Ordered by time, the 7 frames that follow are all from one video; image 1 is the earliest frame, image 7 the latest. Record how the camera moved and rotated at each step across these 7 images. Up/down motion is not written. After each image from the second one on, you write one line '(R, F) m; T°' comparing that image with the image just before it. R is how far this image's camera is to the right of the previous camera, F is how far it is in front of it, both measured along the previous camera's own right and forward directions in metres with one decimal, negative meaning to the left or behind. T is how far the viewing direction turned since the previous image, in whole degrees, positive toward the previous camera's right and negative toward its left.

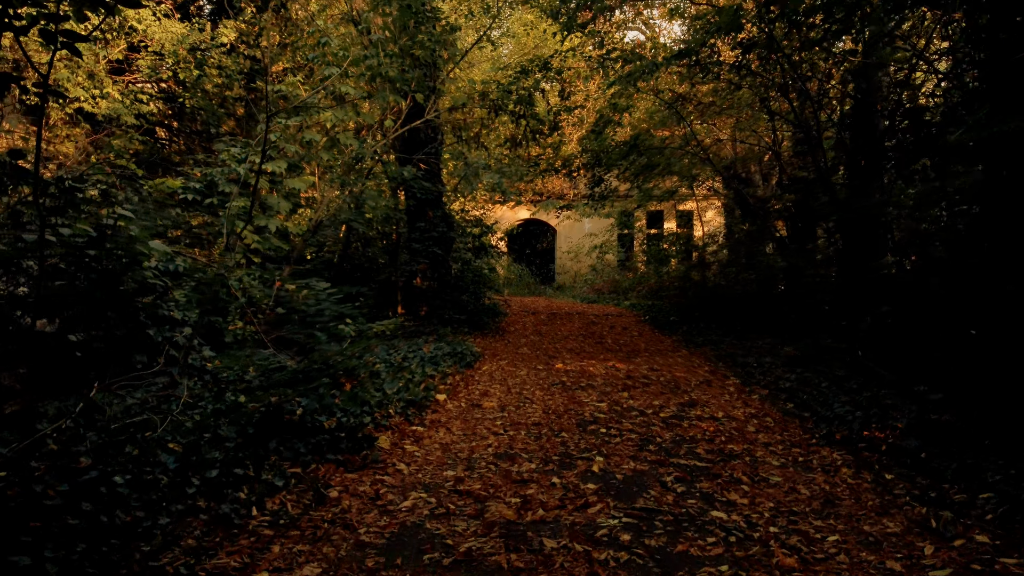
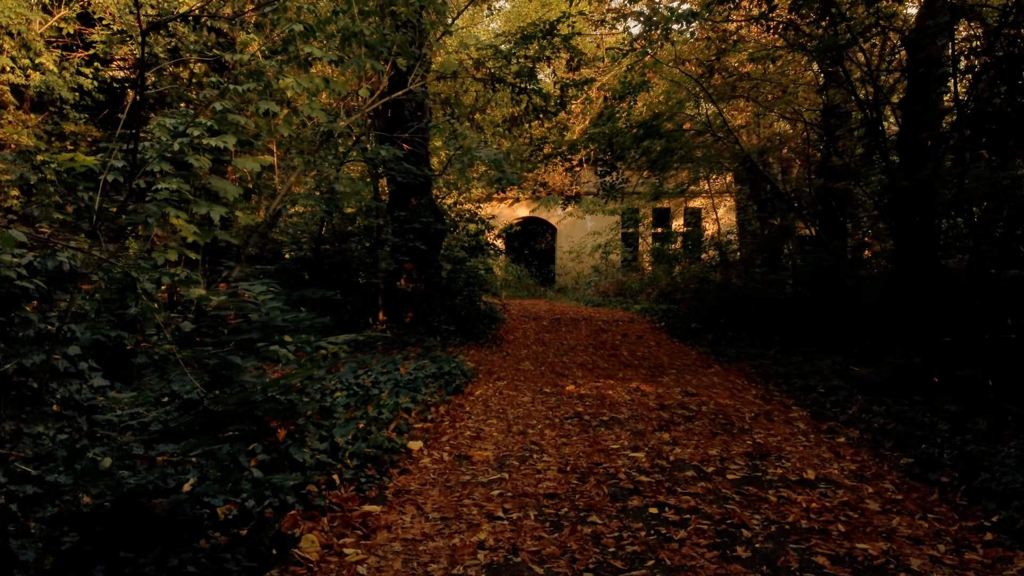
(0.0, +1.3) m; 0°
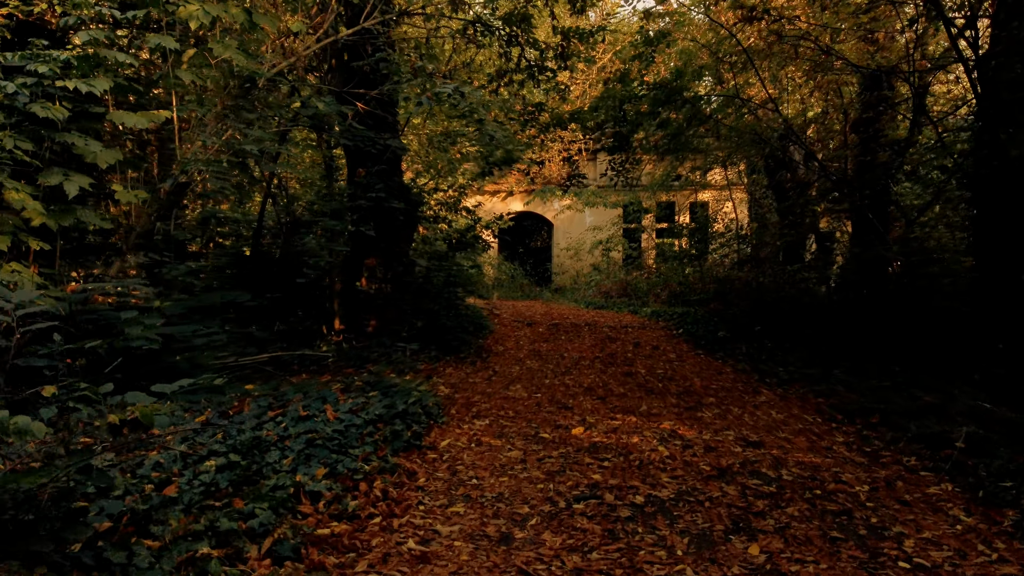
(+0.1, +1.7) m; 0°
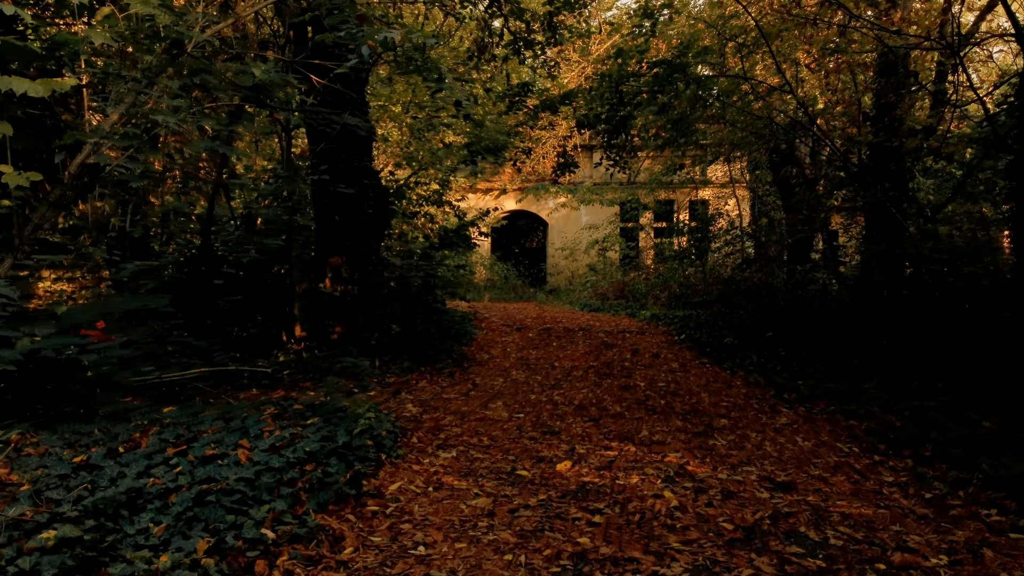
(+0.1, +0.8) m; 0°
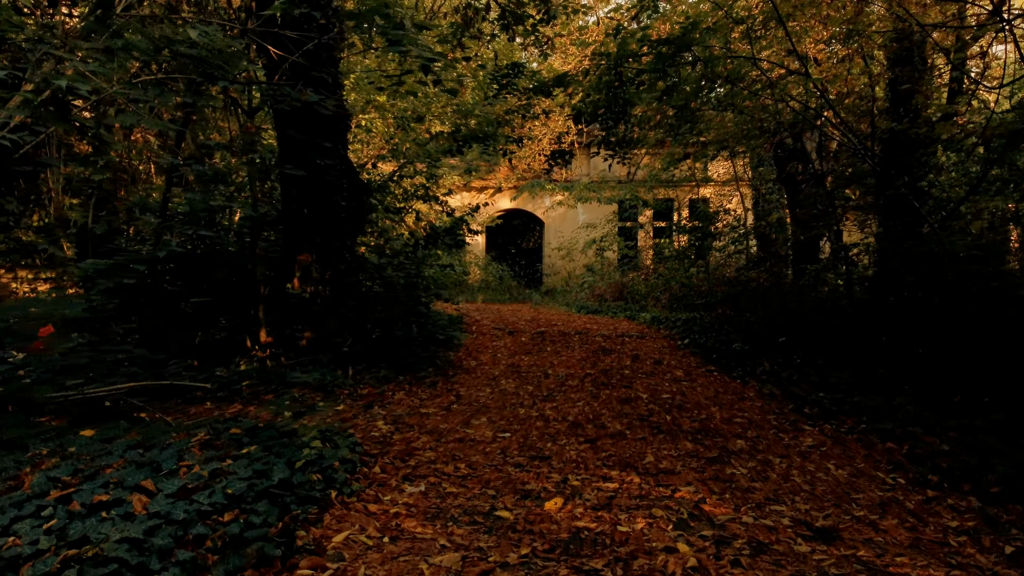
(+0.1, +0.6) m; 0°
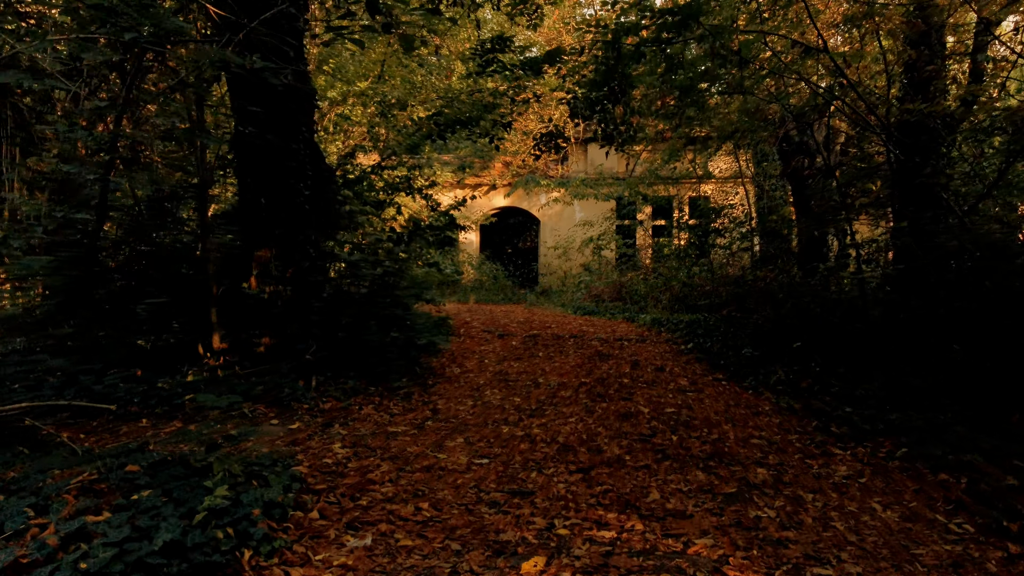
(+0.1, +0.6) m; 0°
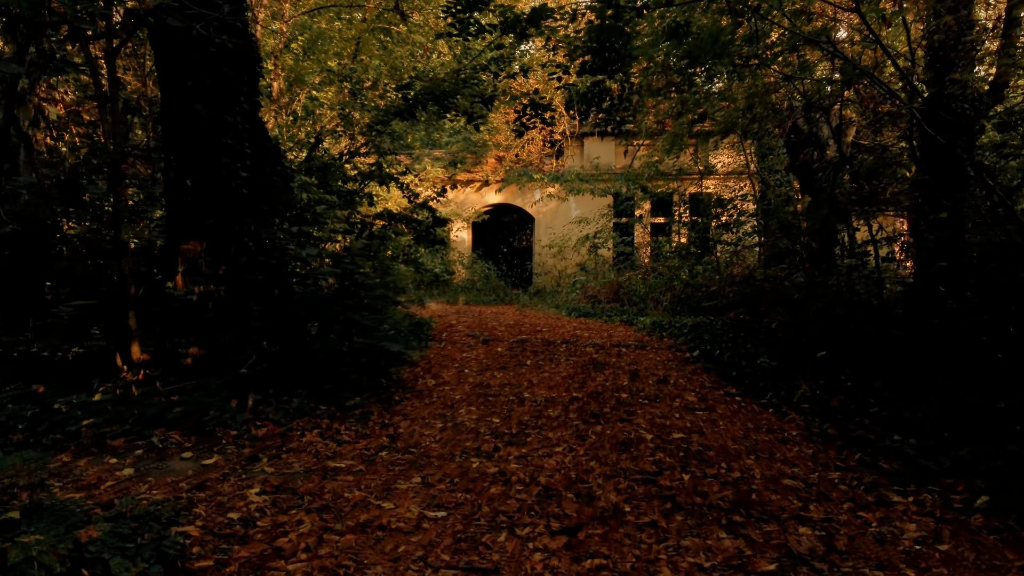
(+0.1, +0.8) m; 0°
